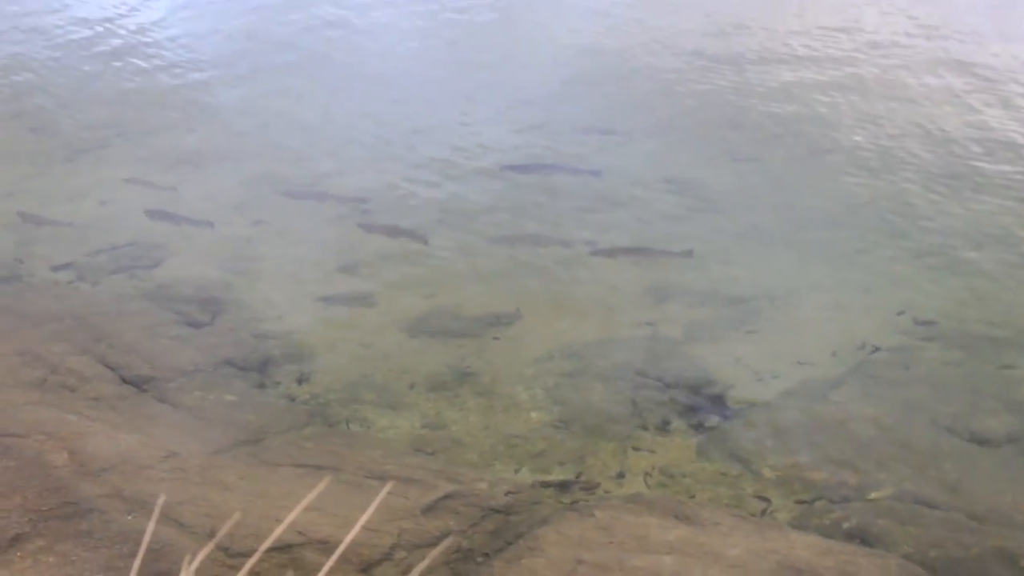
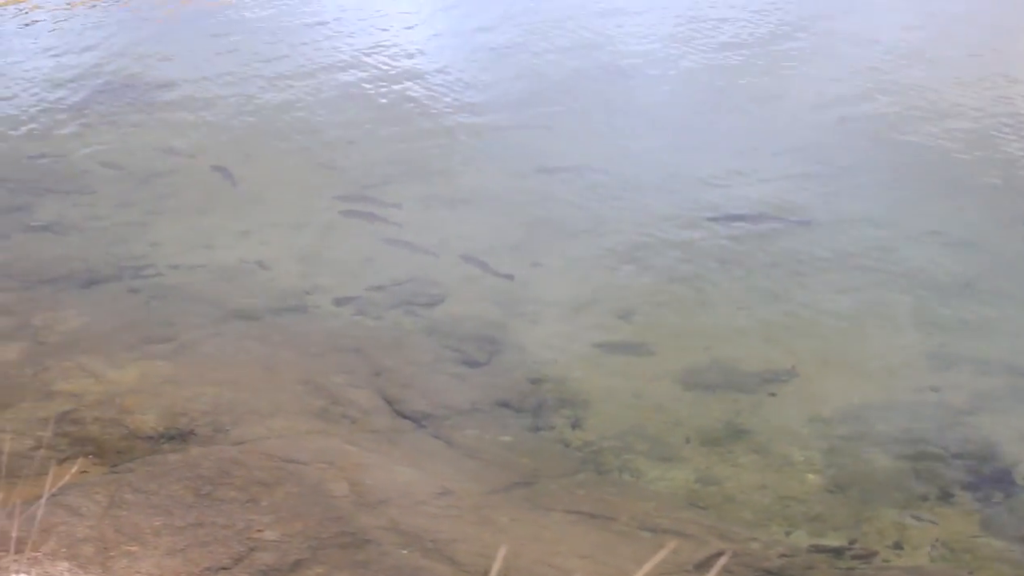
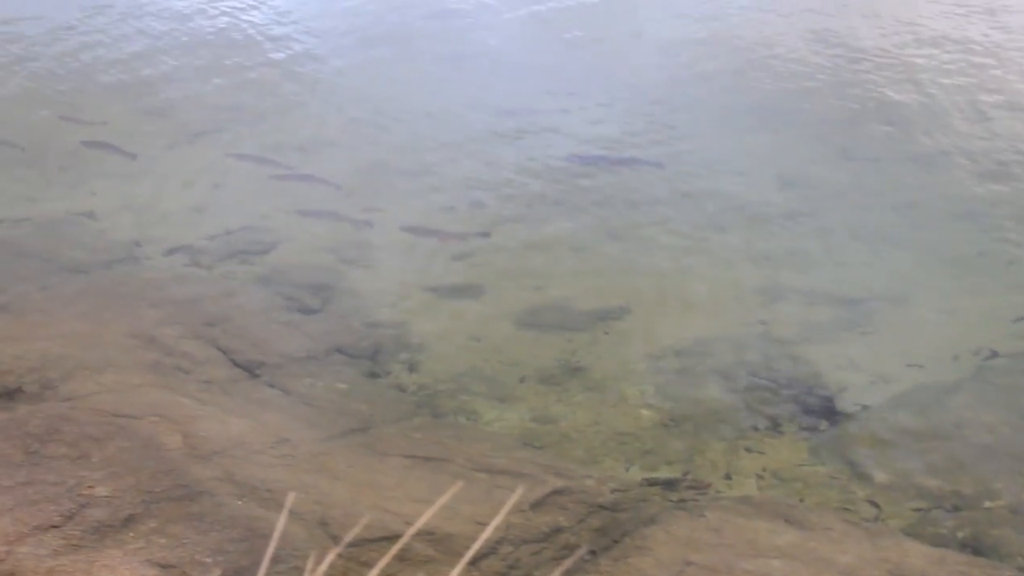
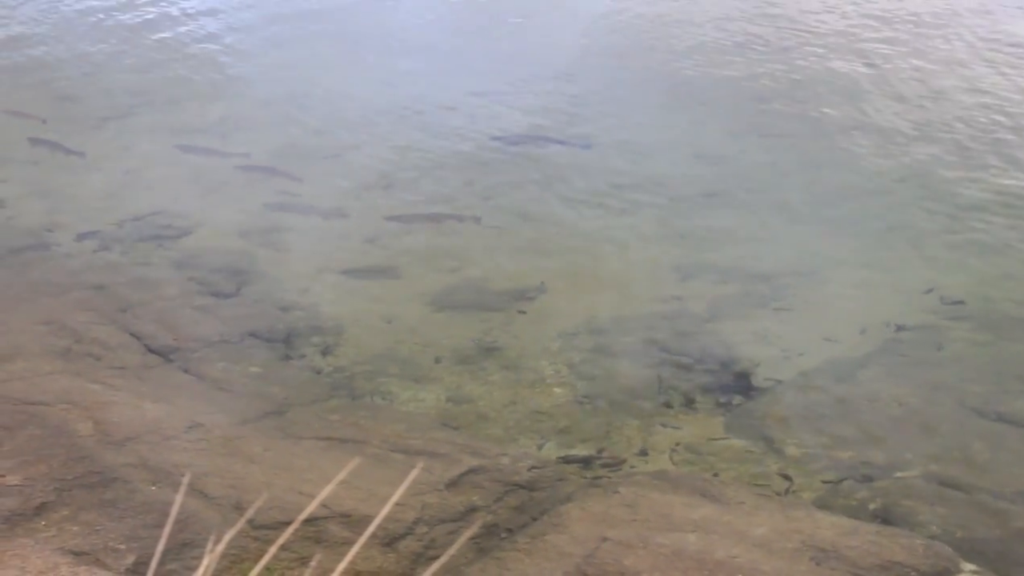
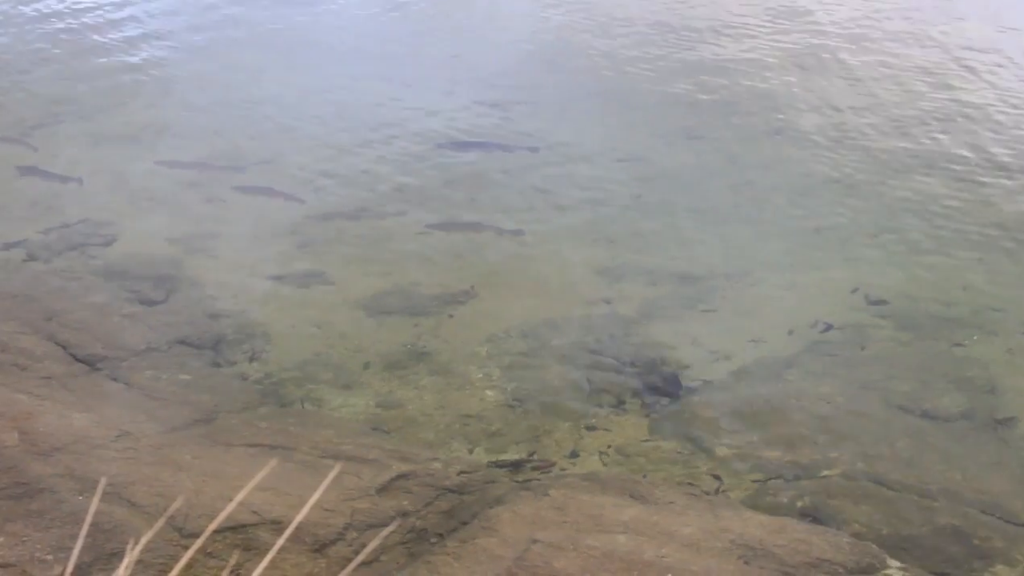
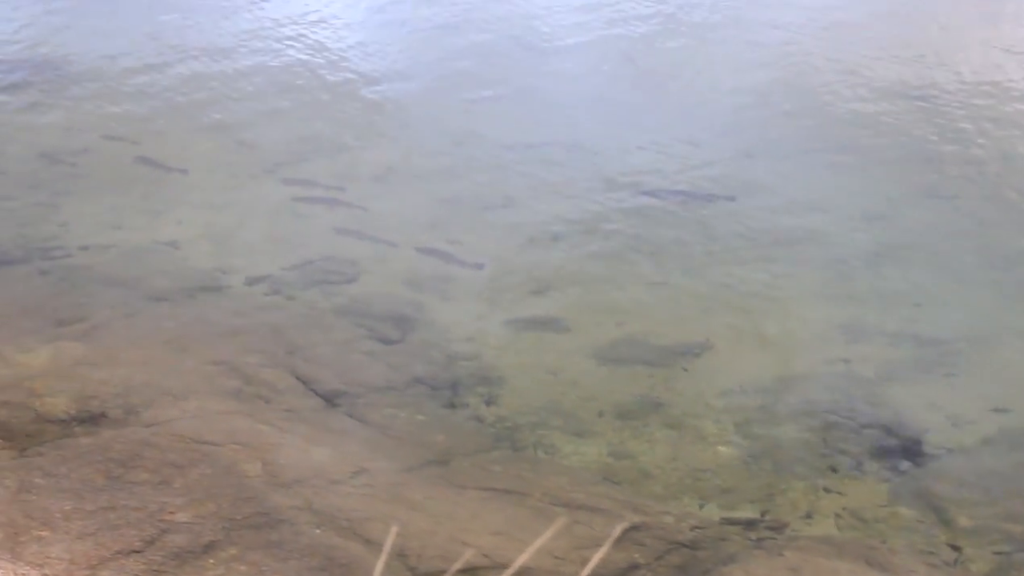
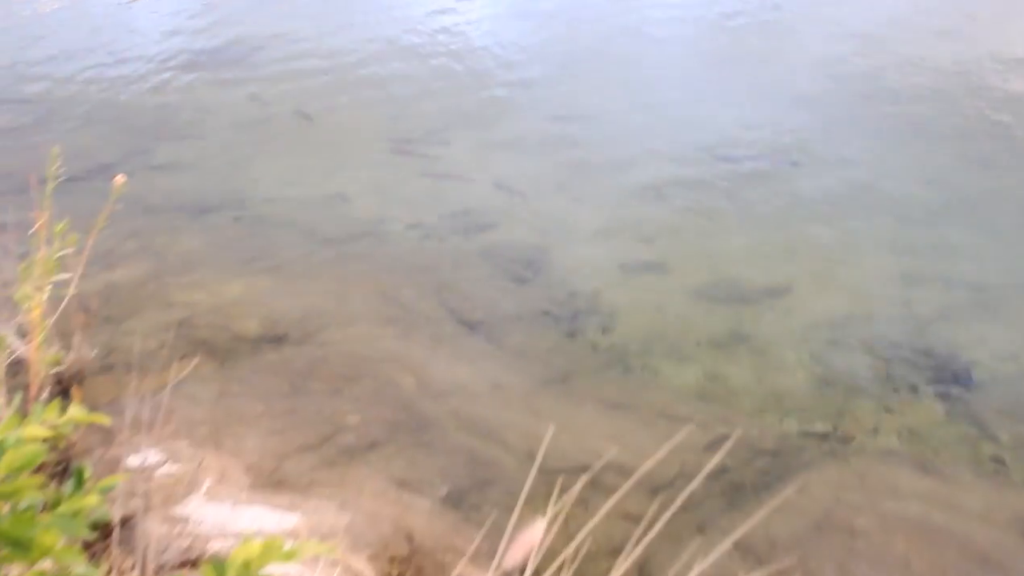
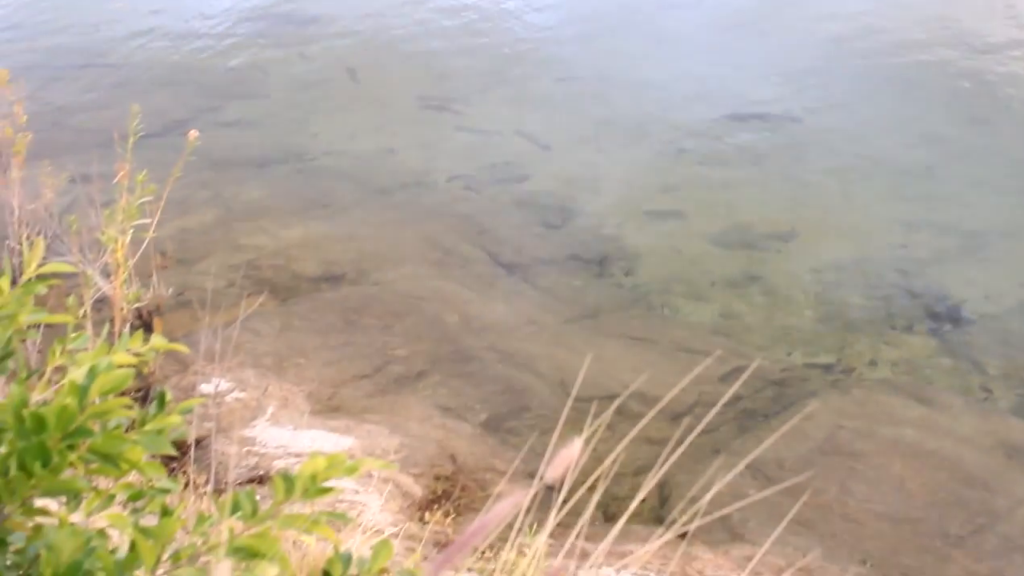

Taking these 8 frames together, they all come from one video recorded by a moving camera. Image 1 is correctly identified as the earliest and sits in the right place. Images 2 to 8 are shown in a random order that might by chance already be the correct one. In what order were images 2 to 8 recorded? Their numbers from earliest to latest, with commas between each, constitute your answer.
5, 4, 3, 6, 2, 7, 8
